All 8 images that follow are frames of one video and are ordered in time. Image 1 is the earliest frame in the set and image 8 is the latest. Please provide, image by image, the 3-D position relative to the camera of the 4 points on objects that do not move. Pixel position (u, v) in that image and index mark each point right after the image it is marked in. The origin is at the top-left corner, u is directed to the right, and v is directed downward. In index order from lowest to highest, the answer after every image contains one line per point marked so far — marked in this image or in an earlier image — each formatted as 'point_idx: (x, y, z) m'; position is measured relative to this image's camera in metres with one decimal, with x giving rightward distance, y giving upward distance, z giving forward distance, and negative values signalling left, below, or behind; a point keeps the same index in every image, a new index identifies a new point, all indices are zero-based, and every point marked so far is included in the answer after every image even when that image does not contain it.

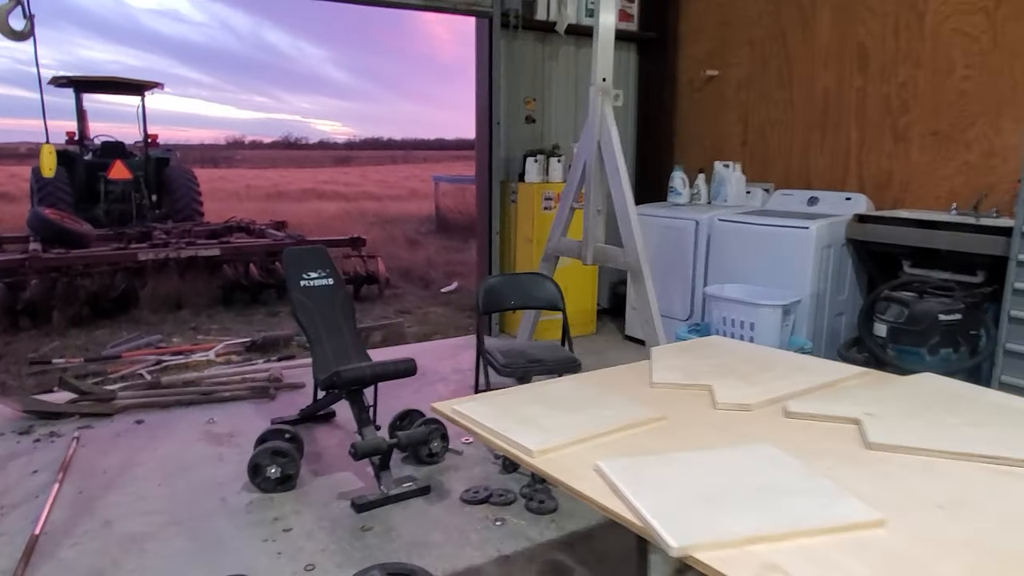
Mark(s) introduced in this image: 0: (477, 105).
0: (-0.2, +1.1, +4.5) m
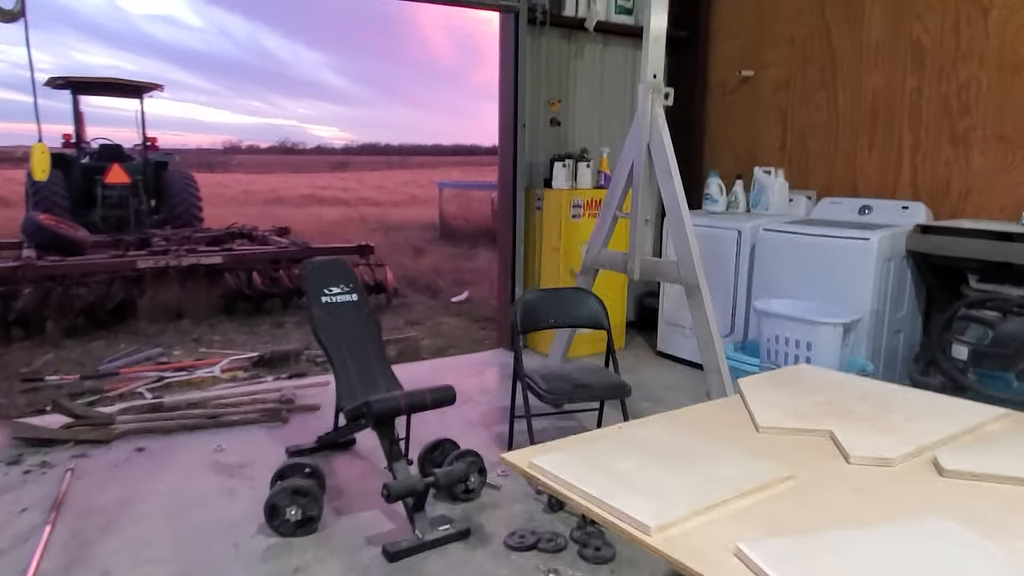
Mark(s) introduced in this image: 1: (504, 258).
0: (-0.1, +1.0, +4.2) m
1: (0.0, +0.2, +4.3) m
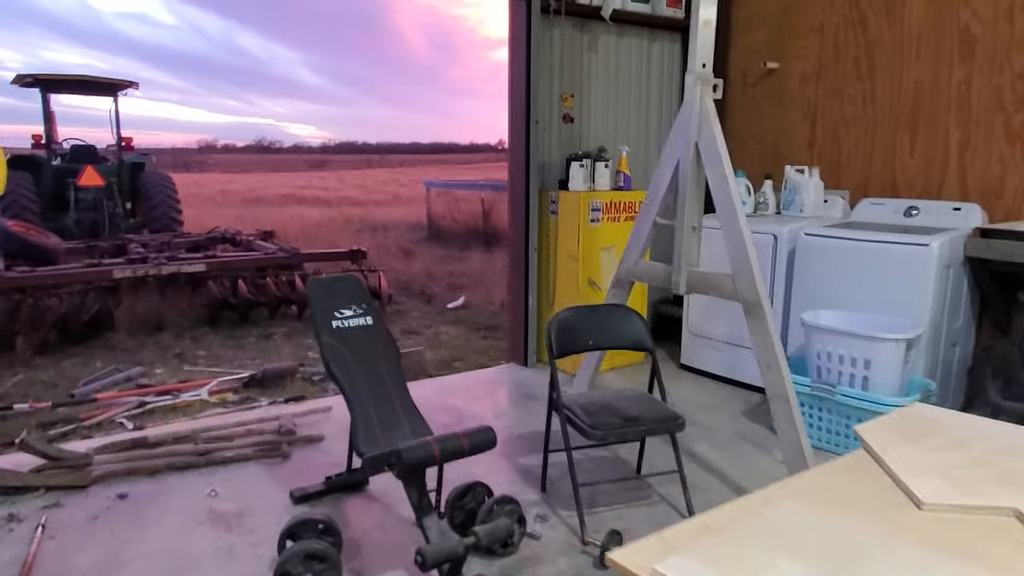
0: (0.0, +1.0, +3.9) m
1: (0.0, +0.1, +4.0) m
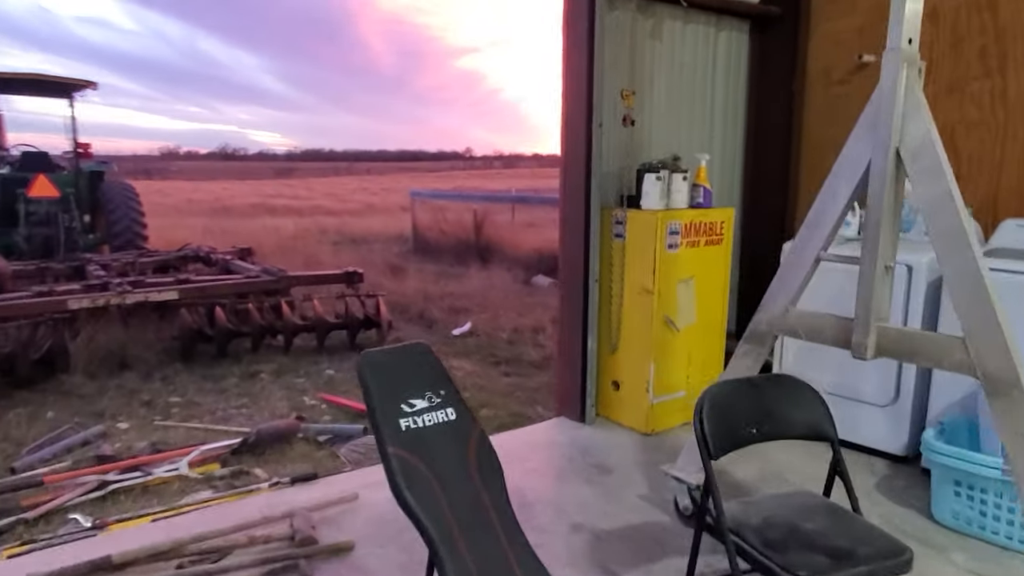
0: (+0.2, +0.8, +3.2) m
1: (+0.3, -0.1, +3.3) m
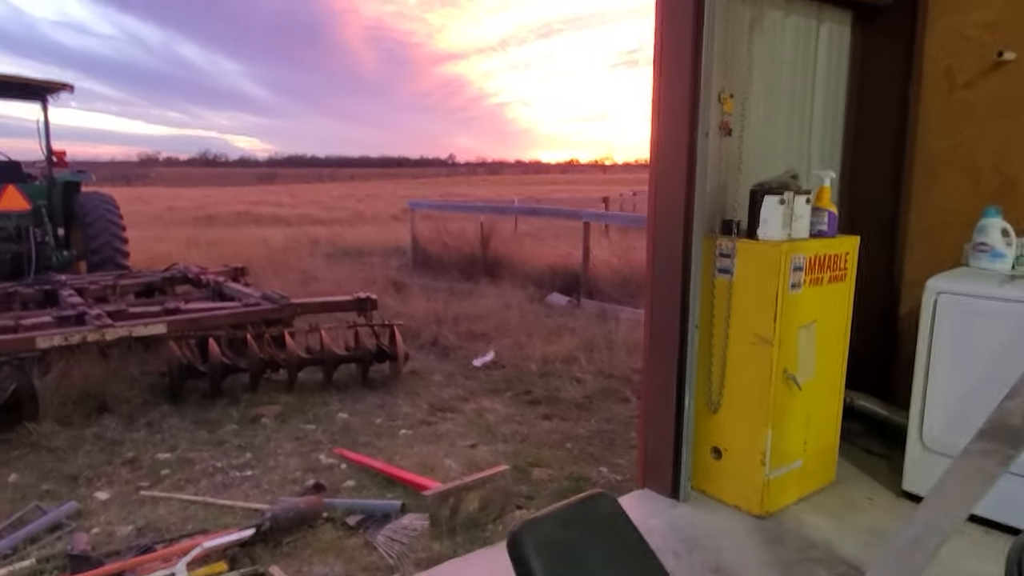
0: (+0.5, +0.6, +2.6) m
1: (+0.5, -0.2, +2.7) m
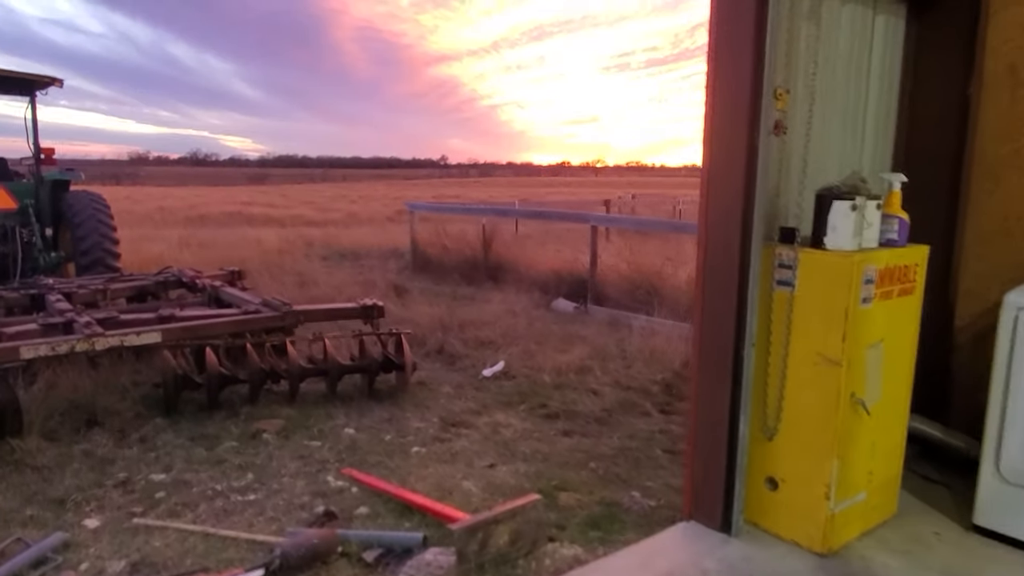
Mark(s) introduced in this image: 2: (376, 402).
0: (+0.6, +0.6, +2.3) m
1: (+0.7, -0.3, +2.4) m
2: (-0.8, -0.7, +4.7) m
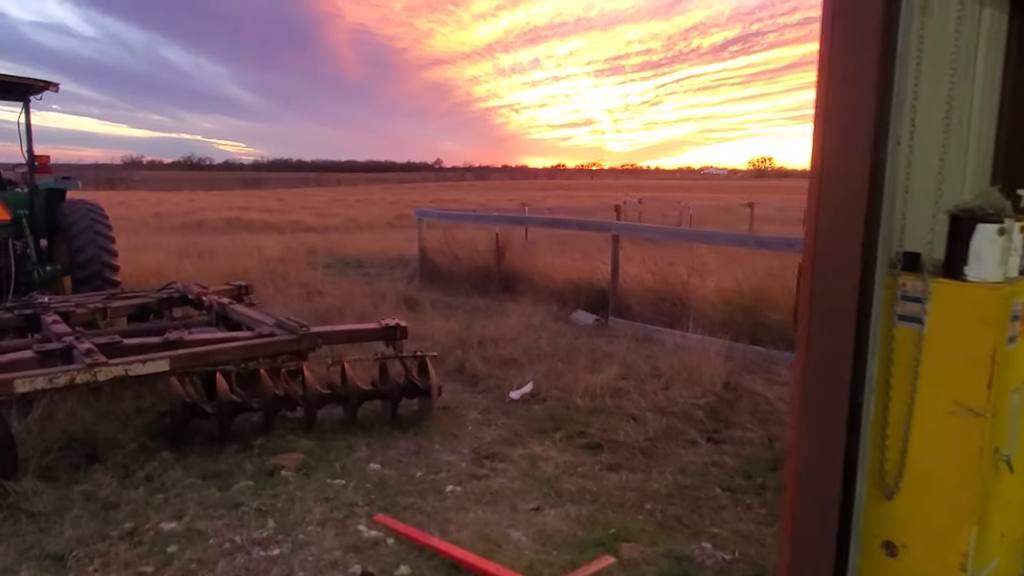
0: (+0.8, +0.5, +2.0) m
1: (+0.9, -0.4, +2.1) m
2: (-0.6, -0.8, +4.3) m
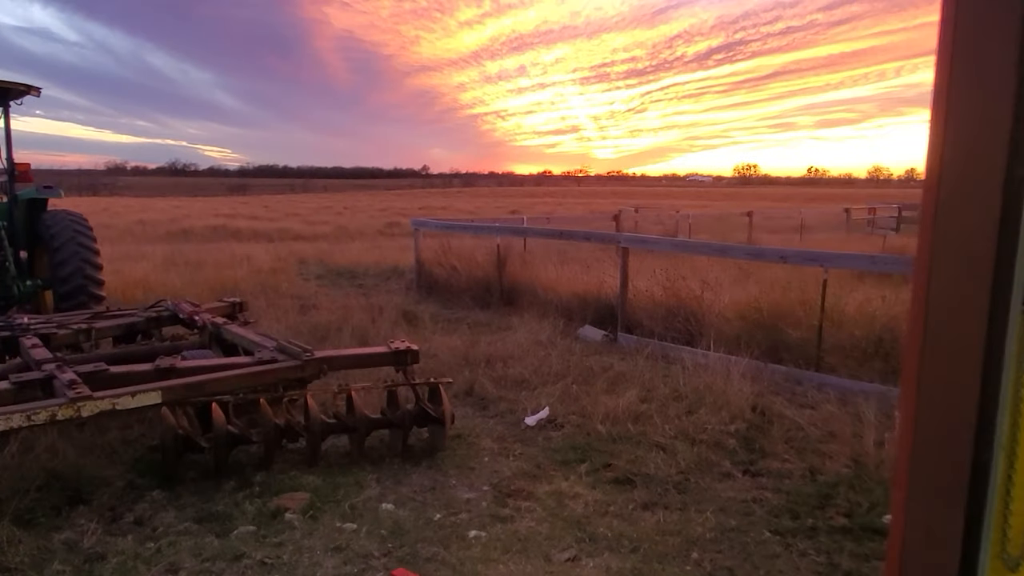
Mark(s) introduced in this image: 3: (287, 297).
0: (+1.0, +0.4, +1.7) m
1: (+1.0, -0.5, +1.8) m
2: (-0.5, -0.9, +4.0) m
3: (-2.7, -0.1, +9.1) m
